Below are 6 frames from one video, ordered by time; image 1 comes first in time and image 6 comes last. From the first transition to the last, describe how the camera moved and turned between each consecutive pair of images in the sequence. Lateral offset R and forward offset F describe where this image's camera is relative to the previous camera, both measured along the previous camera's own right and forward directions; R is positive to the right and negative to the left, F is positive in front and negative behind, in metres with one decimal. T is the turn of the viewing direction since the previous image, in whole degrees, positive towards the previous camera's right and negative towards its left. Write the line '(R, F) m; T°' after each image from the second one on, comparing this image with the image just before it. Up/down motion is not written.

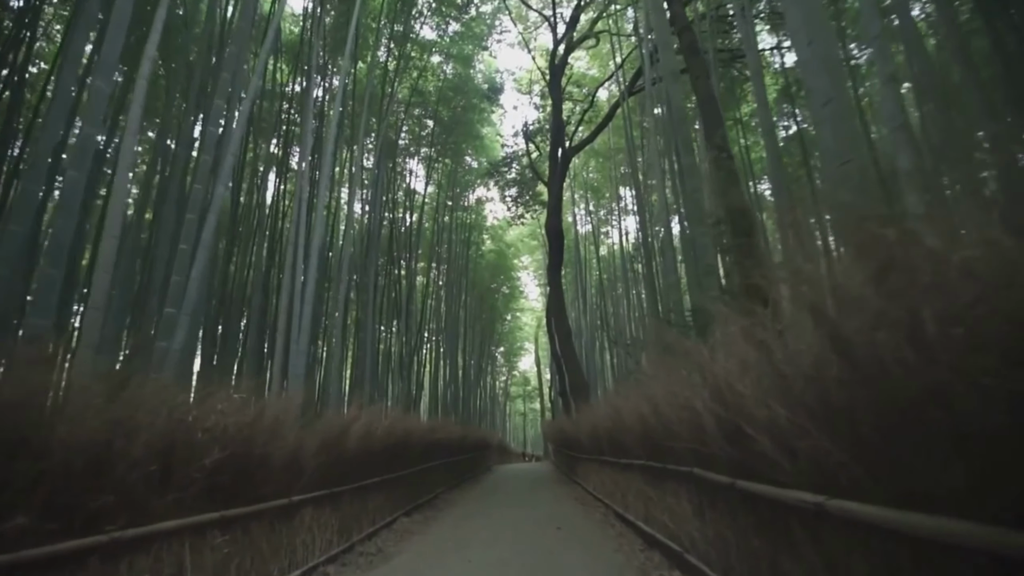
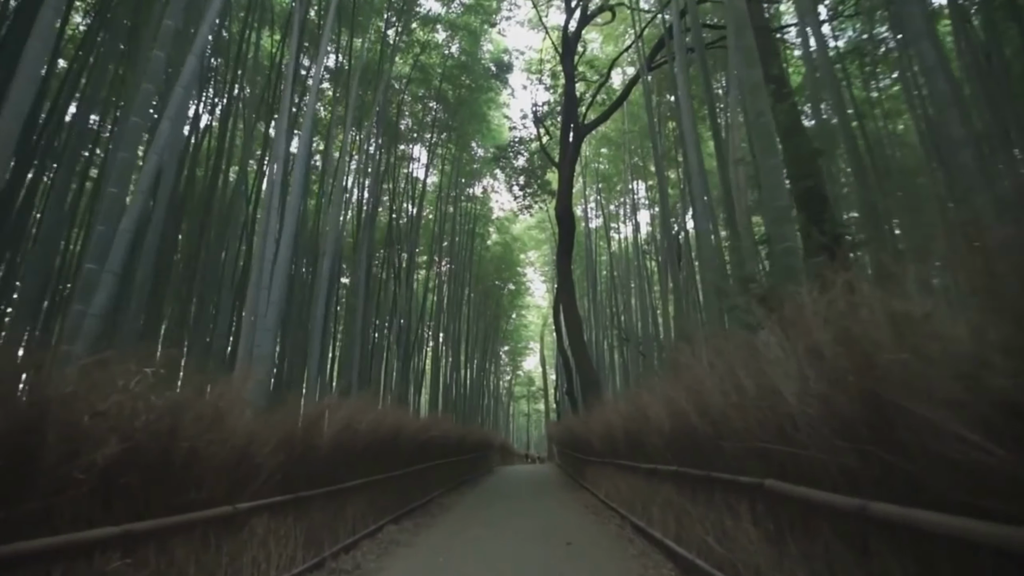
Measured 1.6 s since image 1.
(0.0, +0.7) m; 0°
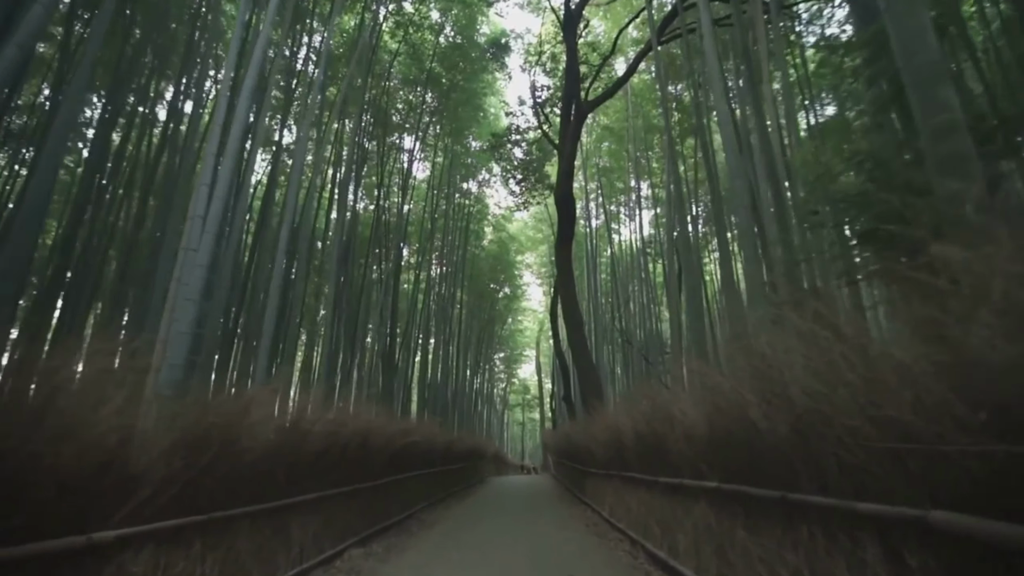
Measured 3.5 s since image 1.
(0.0, +0.8) m; 0°
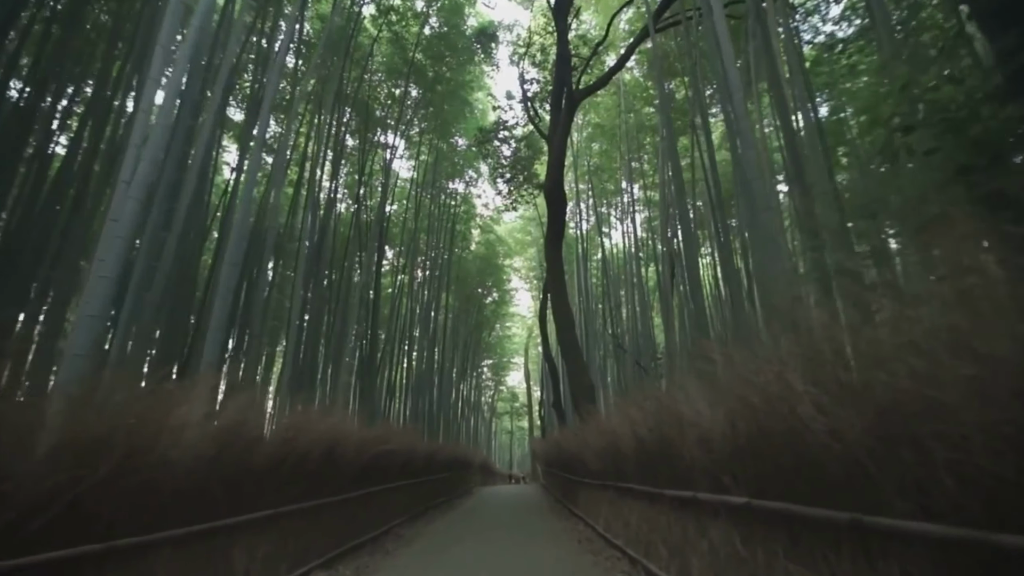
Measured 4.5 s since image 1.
(0.0, +0.5) m; +1°
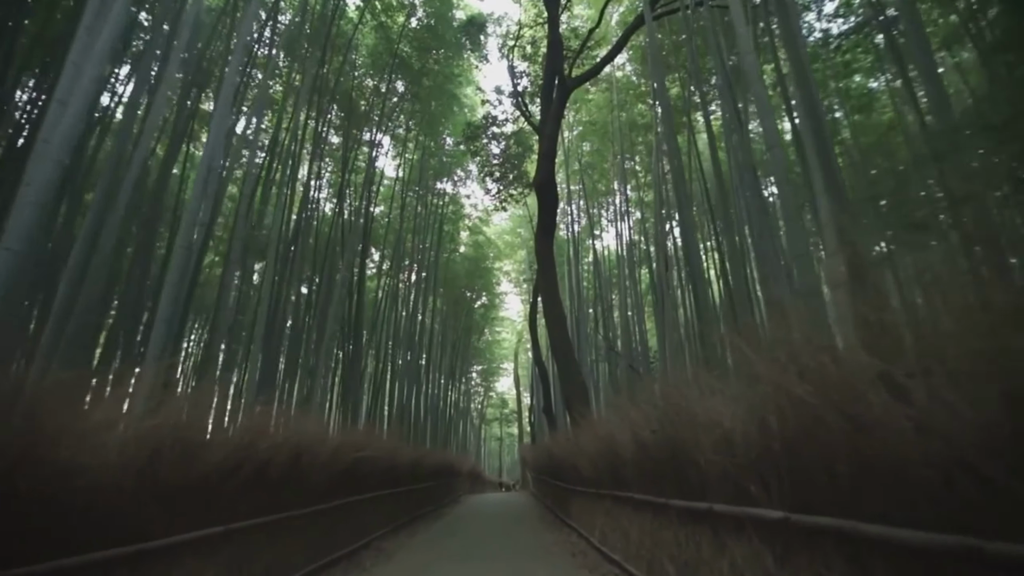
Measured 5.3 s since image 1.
(0.0, +0.4) m; +1°
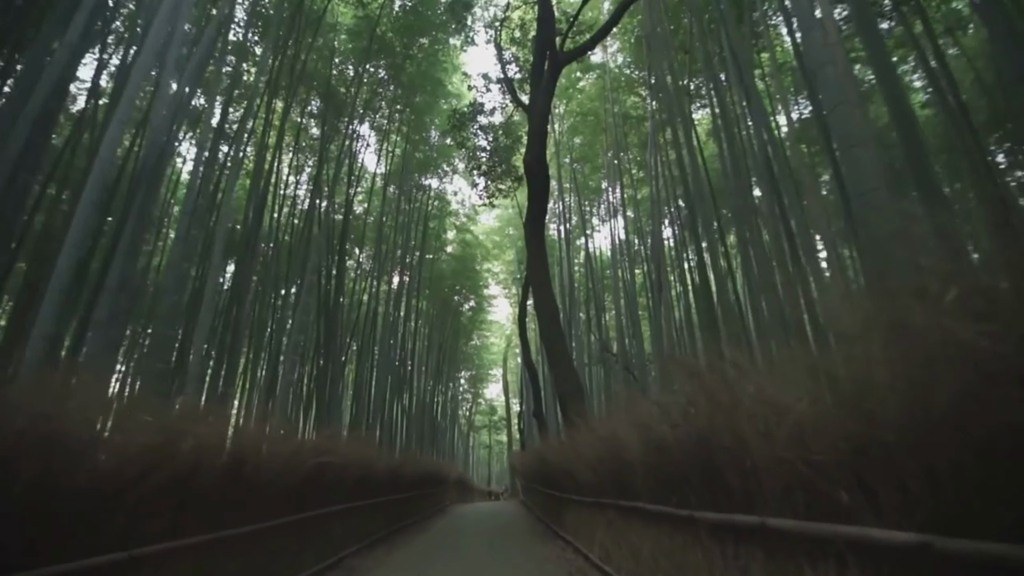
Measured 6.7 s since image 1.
(0.0, +0.6) m; +1°
